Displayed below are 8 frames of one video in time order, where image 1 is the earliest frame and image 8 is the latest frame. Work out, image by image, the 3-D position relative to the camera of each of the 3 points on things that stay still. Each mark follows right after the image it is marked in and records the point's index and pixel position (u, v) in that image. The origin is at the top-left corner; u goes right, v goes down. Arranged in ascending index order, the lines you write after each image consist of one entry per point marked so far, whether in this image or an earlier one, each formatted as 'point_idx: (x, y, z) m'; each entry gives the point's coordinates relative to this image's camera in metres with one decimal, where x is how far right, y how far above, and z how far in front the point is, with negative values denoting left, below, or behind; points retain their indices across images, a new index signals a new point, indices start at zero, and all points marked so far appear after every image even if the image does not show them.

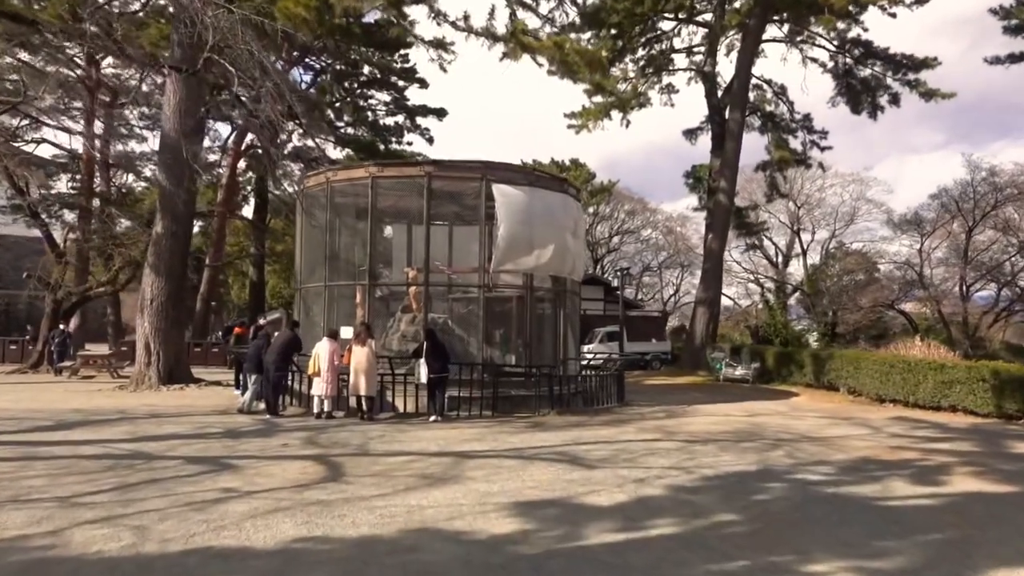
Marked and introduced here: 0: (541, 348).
0: (+0.5, -1.1, +17.2) m
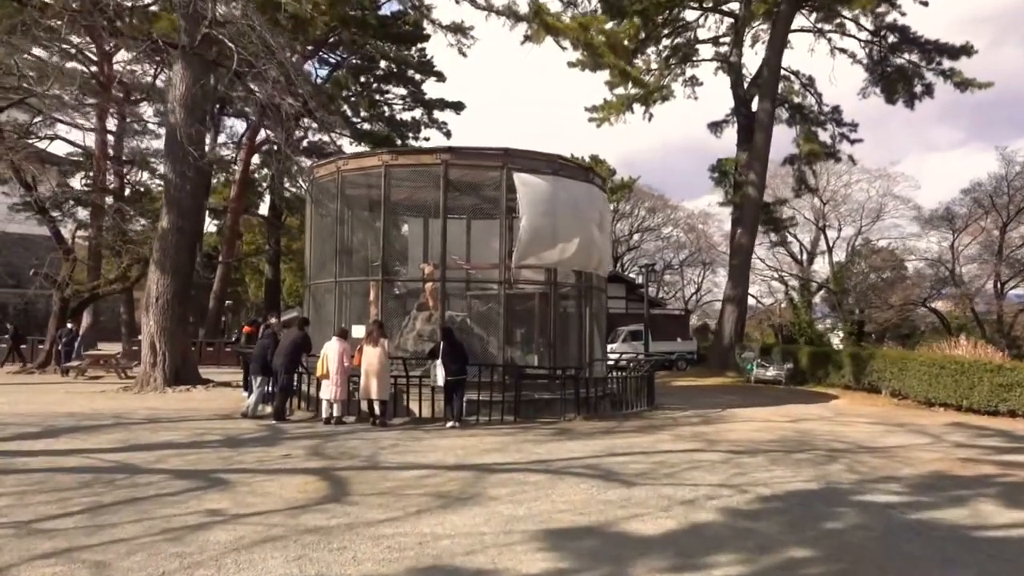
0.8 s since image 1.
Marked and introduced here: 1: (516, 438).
0: (+0.9, -1.0, +16.1) m
1: (+0.1, -1.9, +11.9) m
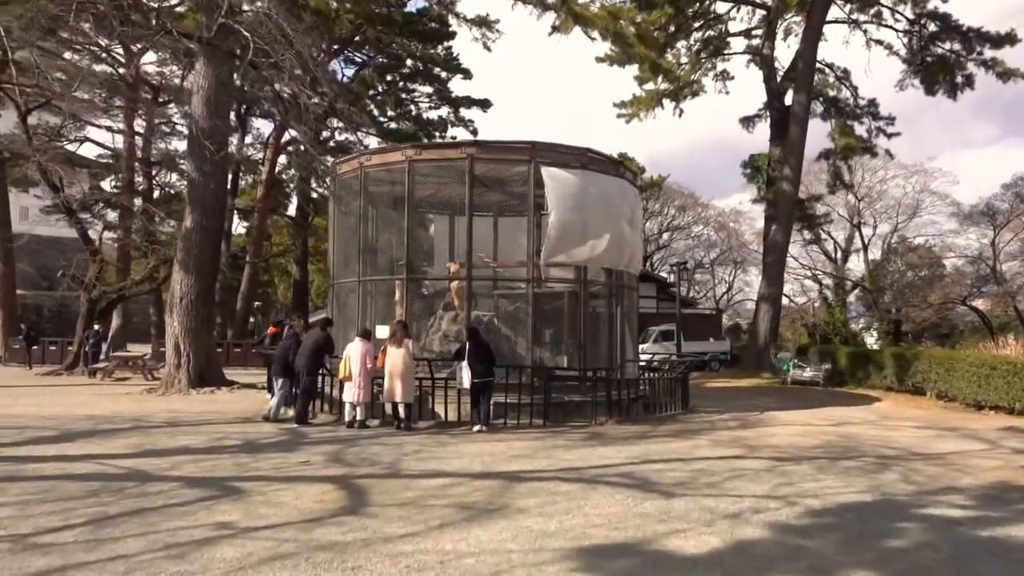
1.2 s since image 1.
0: (+1.4, -1.0, +15.5) m
1: (+0.4, -1.9, +11.4) m
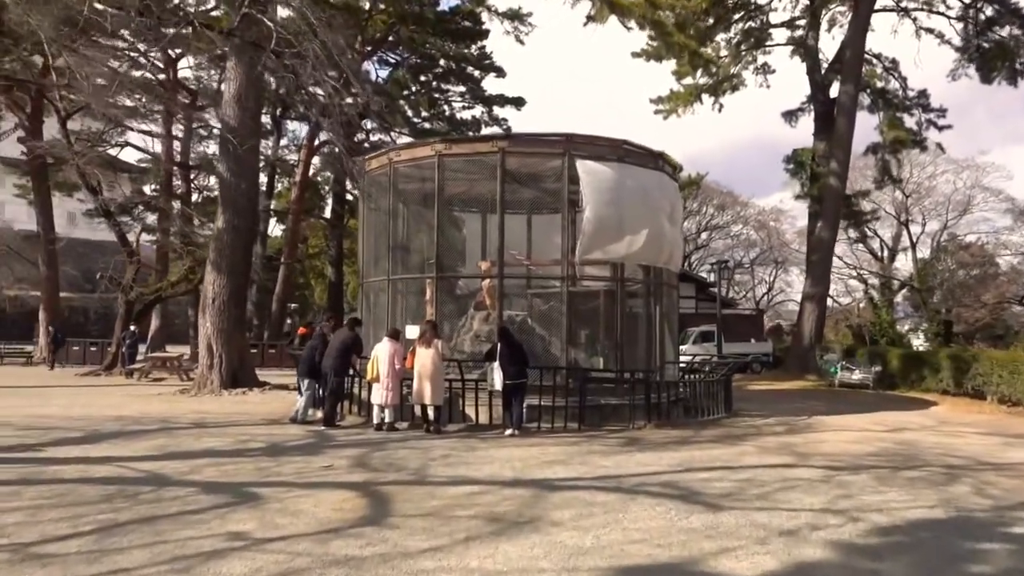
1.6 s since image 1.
0: (+1.9, -1.0, +14.9) m
1: (+0.8, -1.8, +10.8) m
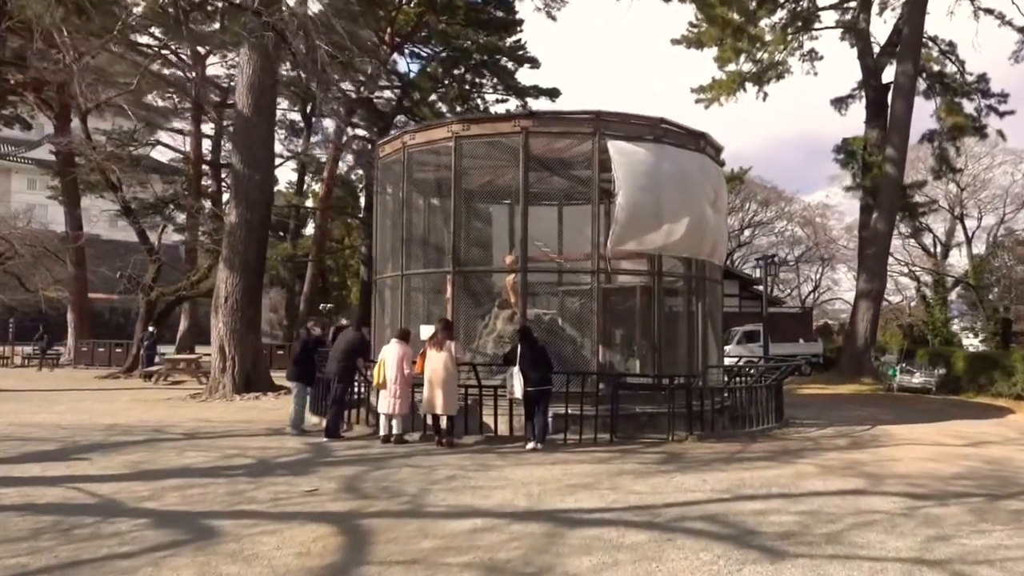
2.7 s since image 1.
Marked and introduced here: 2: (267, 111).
0: (+2.3, -0.9, +13.4) m
1: (+1.0, -1.8, +9.3) m
2: (-5.1, +3.7, +19.9) m
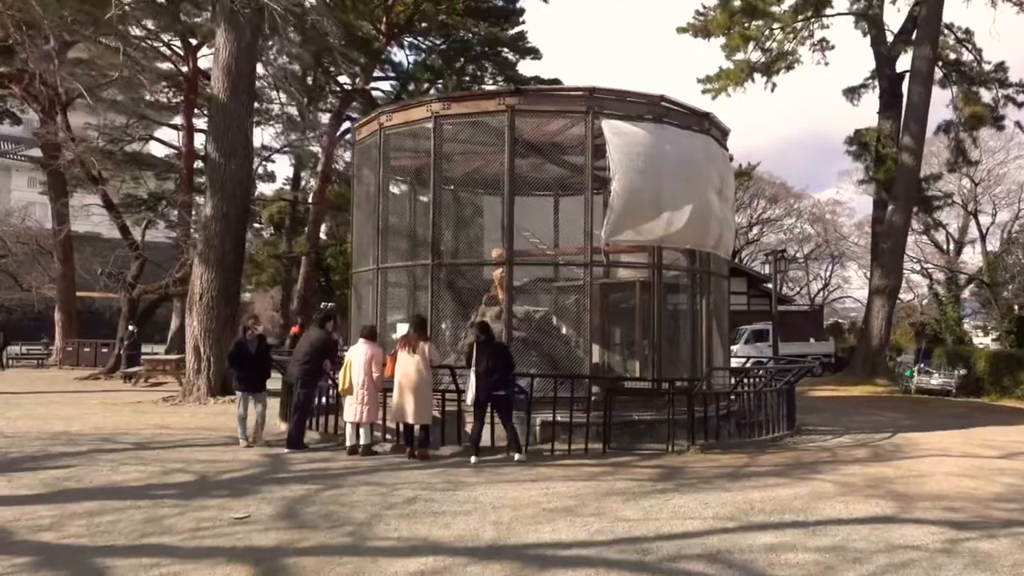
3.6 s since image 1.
0: (+2.1, -0.8, +12.2) m
1: (+0.8, -1.7, +8.1) m
2: (-5.3, +3.8, +18.8) m
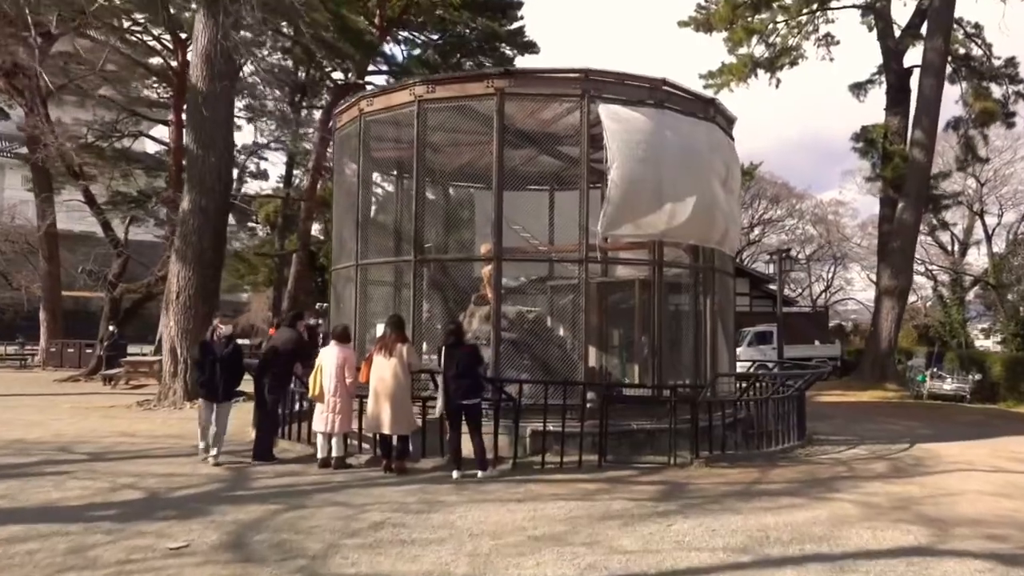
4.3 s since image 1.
0: (+1.9, -0.8, +11.3) m
1: (+0.6, -1.7, +7.2) m
2: (-5.4, +3.8, +17.9) m
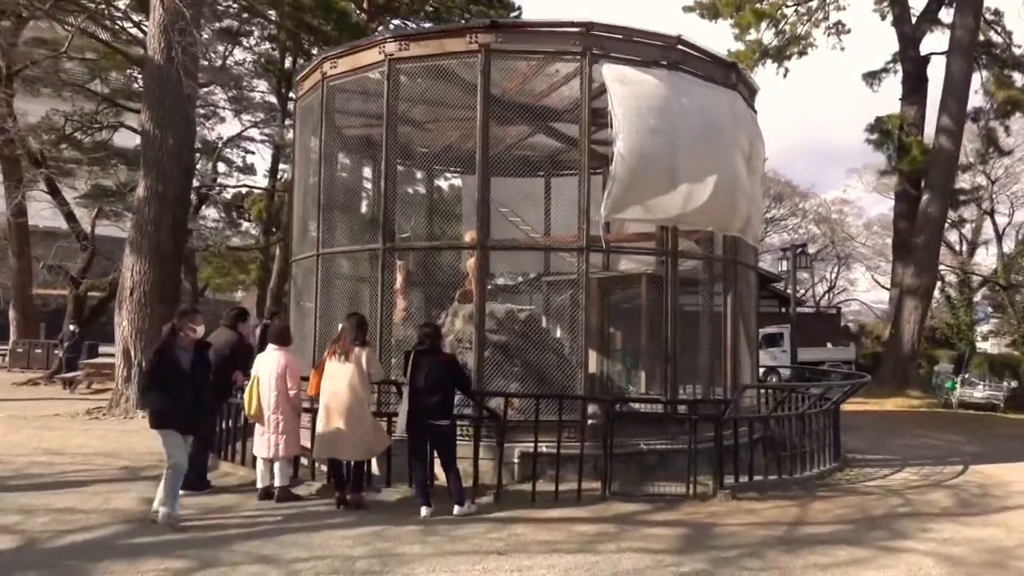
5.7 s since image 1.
0: (+1.8, -0.8, +9.6) m
1: (+0.5, -1.6, +5.5) m
2: (-5.5, +3.9, +16.2) m
